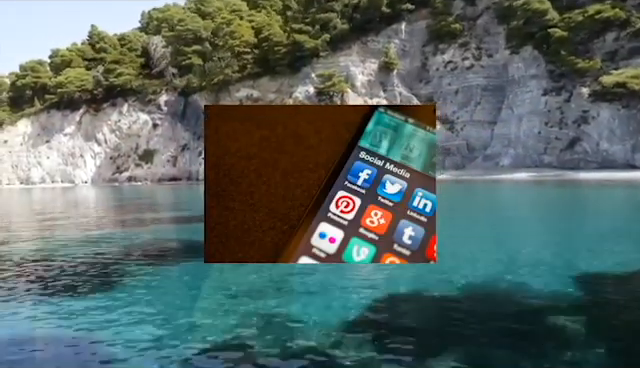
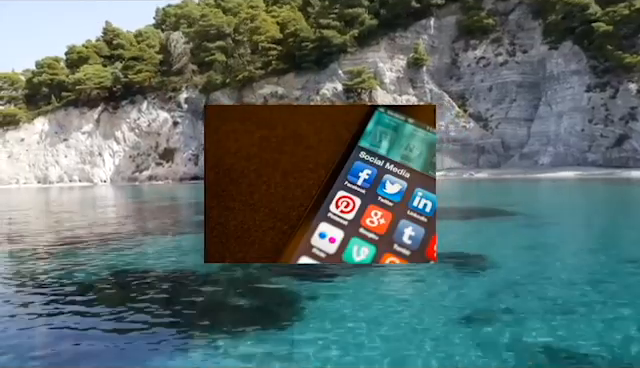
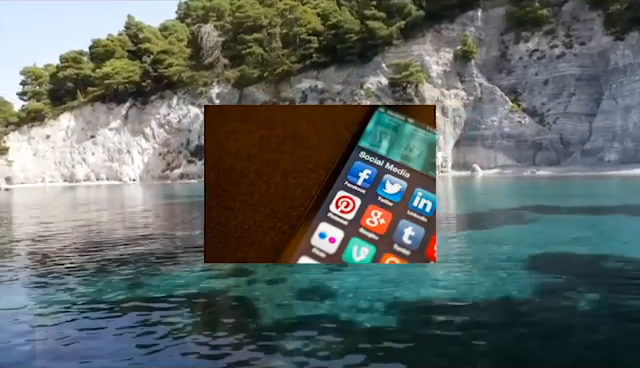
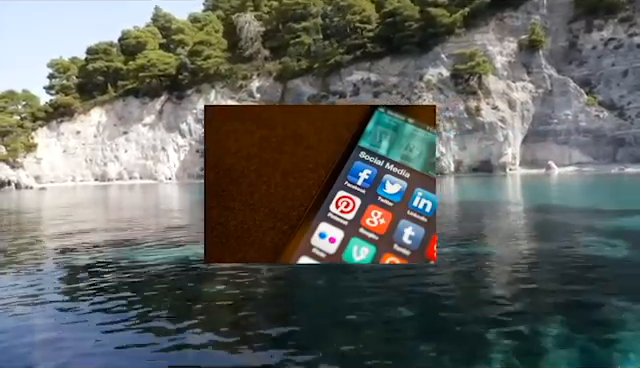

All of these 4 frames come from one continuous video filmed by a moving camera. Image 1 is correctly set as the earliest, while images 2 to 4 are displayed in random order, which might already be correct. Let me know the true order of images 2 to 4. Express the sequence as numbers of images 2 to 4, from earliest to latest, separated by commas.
2, 3, 4
